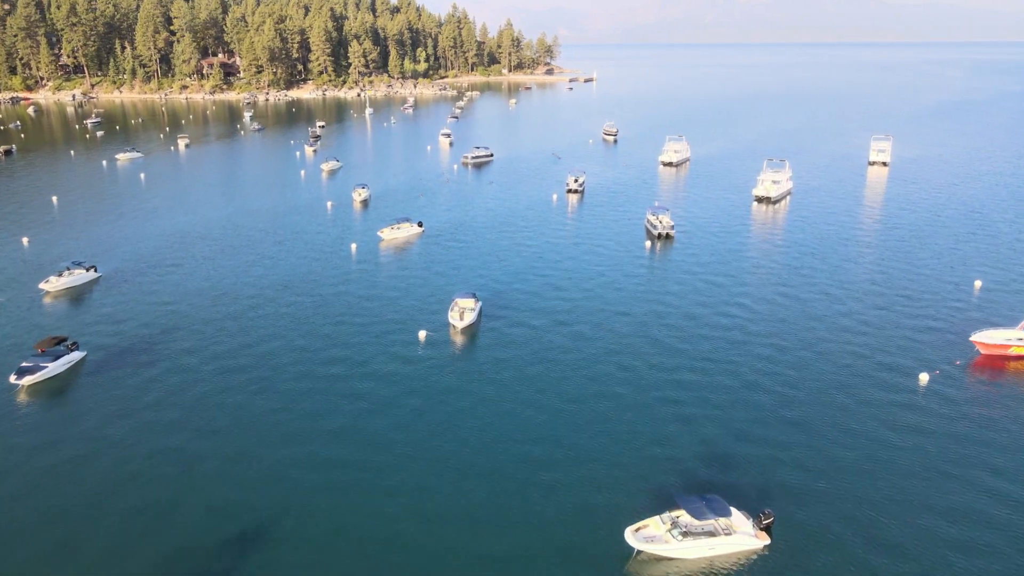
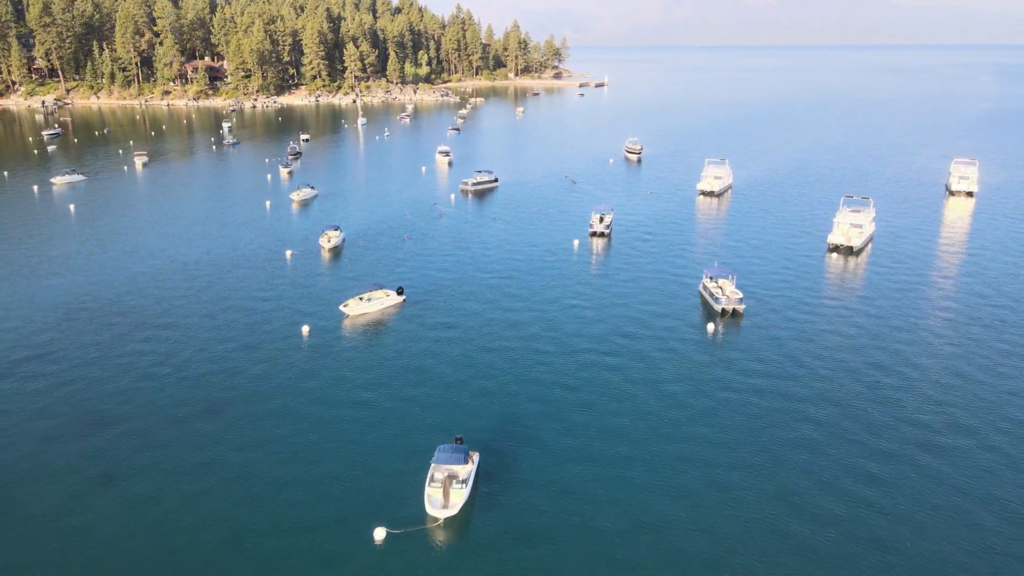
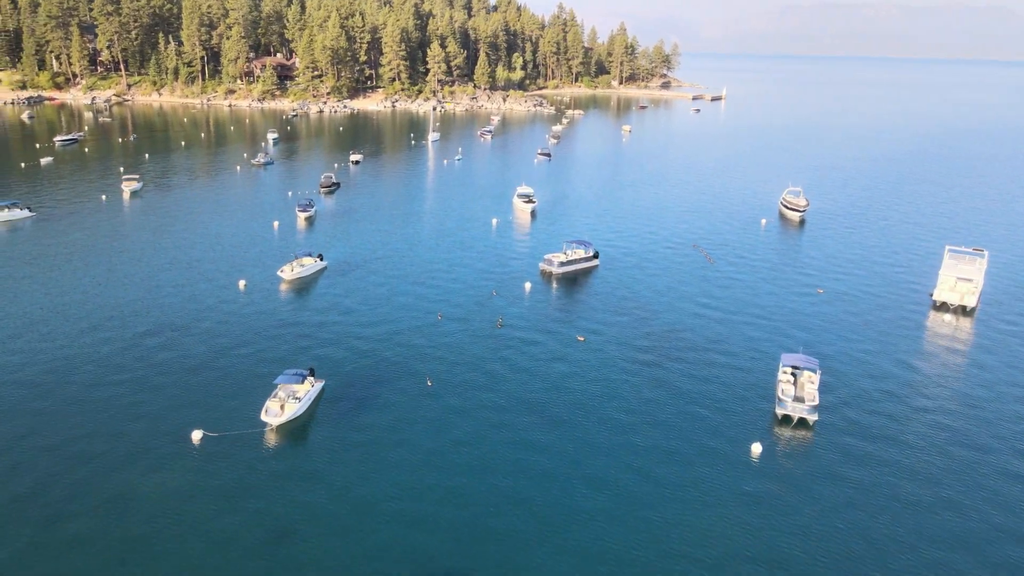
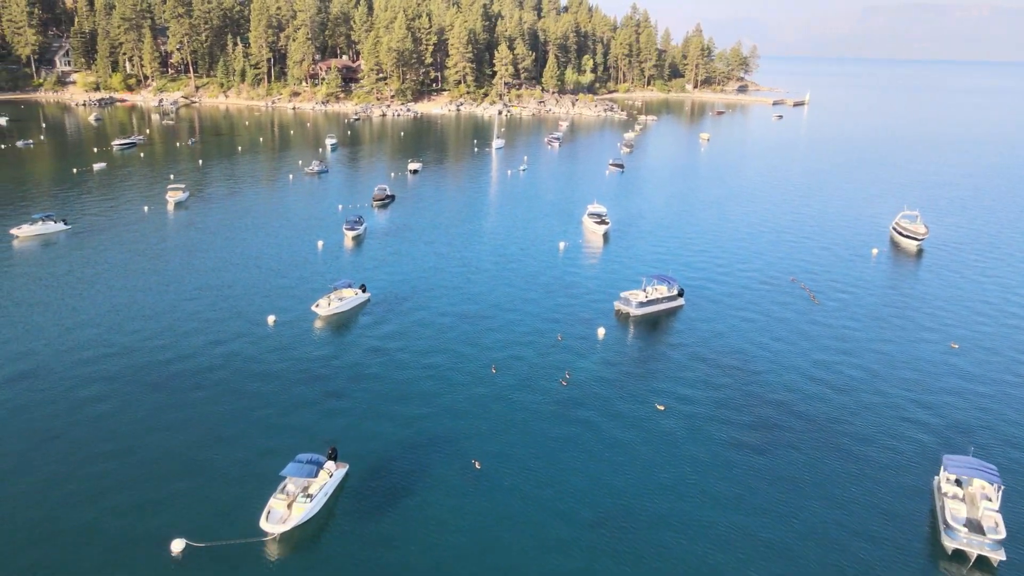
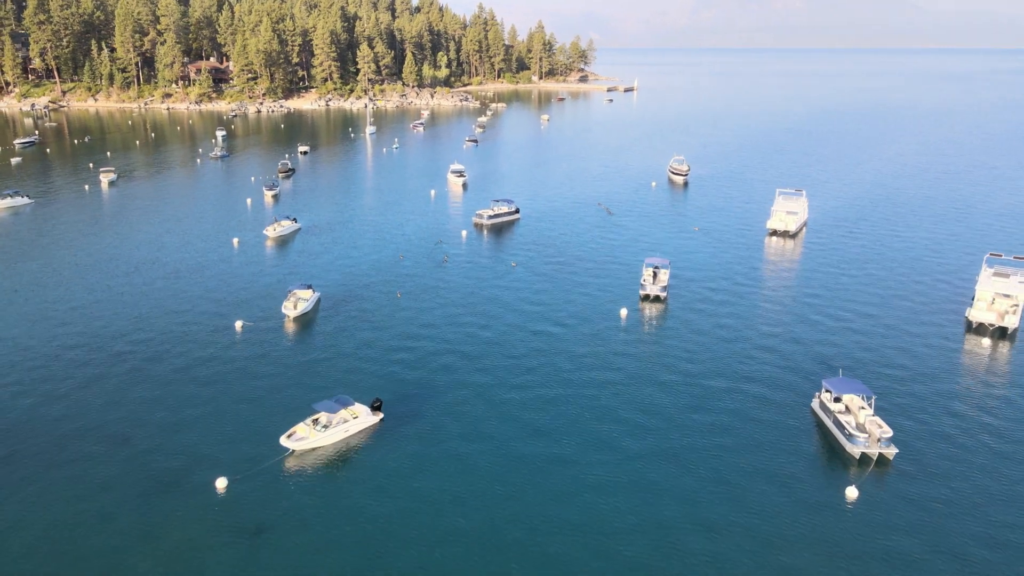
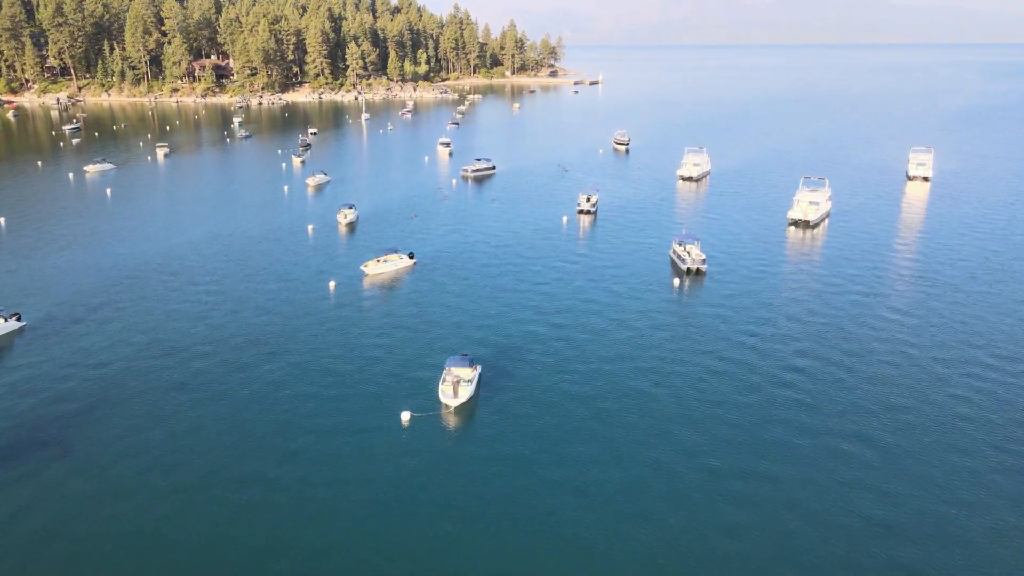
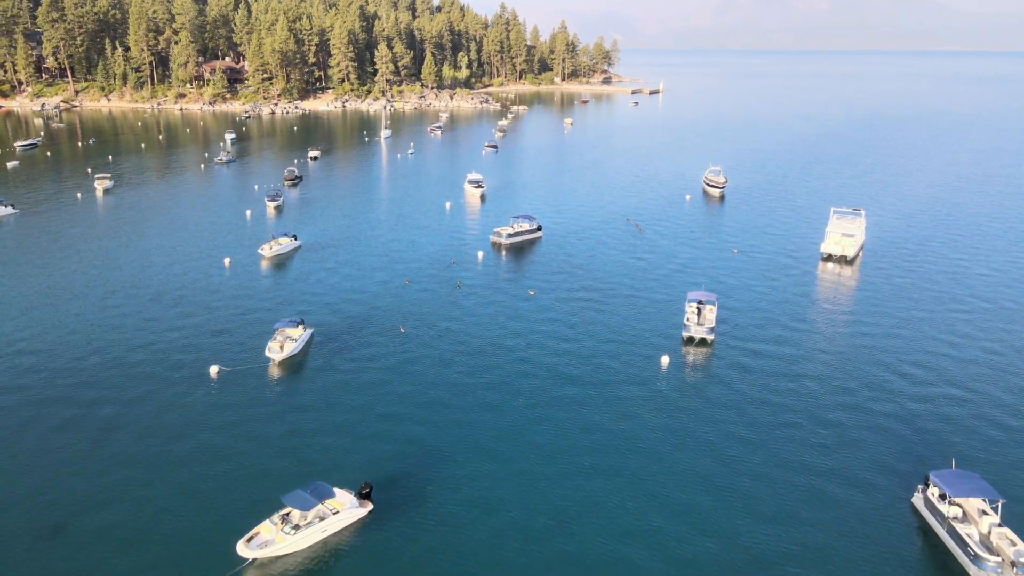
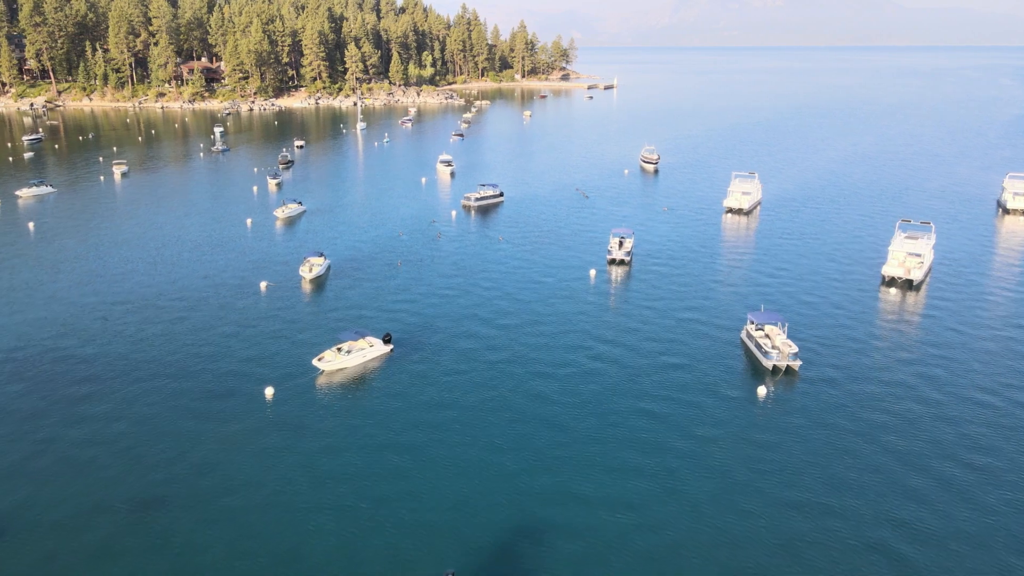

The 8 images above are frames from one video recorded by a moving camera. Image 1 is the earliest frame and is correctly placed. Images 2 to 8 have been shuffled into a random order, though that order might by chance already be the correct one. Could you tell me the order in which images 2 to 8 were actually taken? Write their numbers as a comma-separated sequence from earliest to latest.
6, 2, 8, 5, 7, 3, 4
